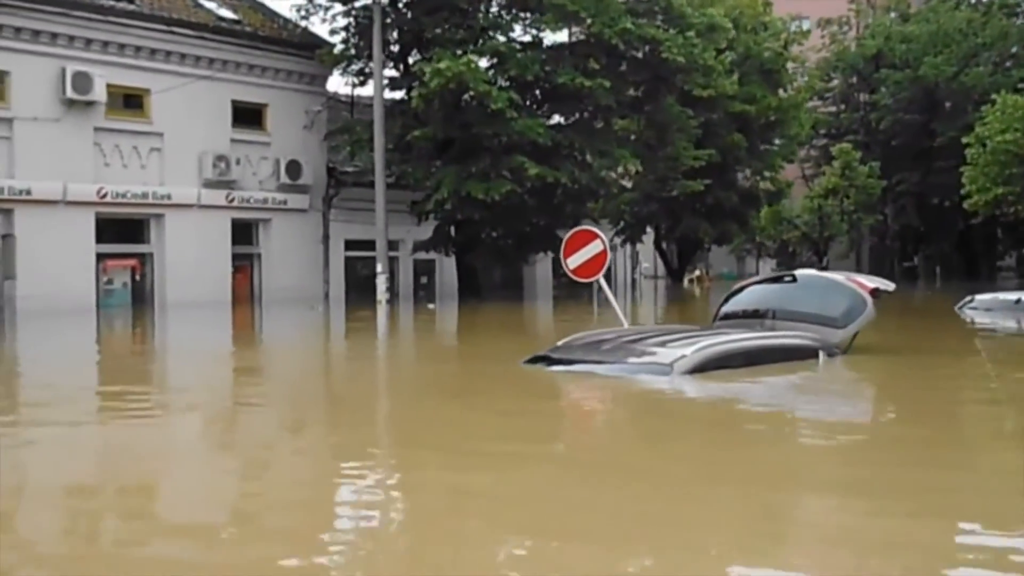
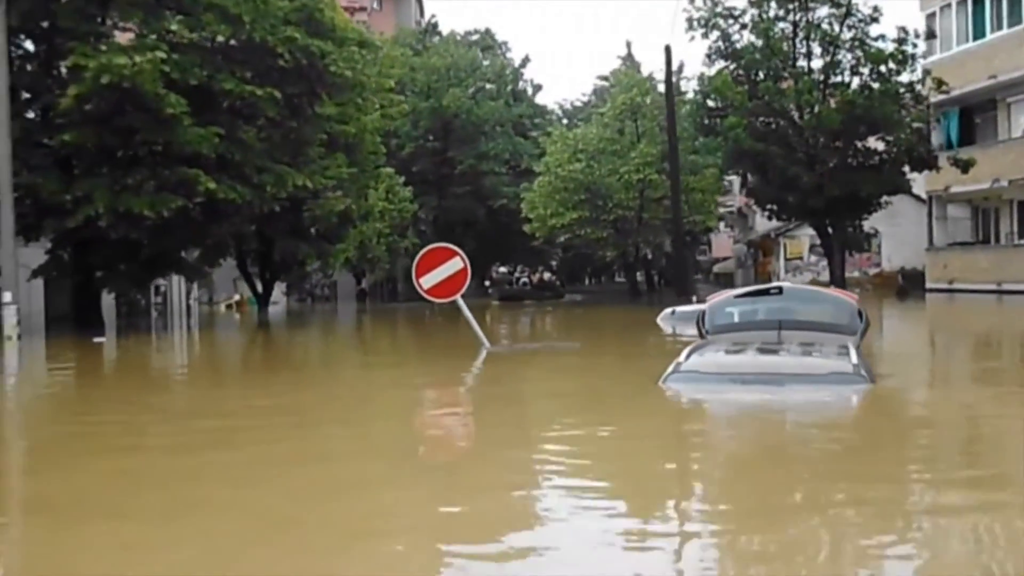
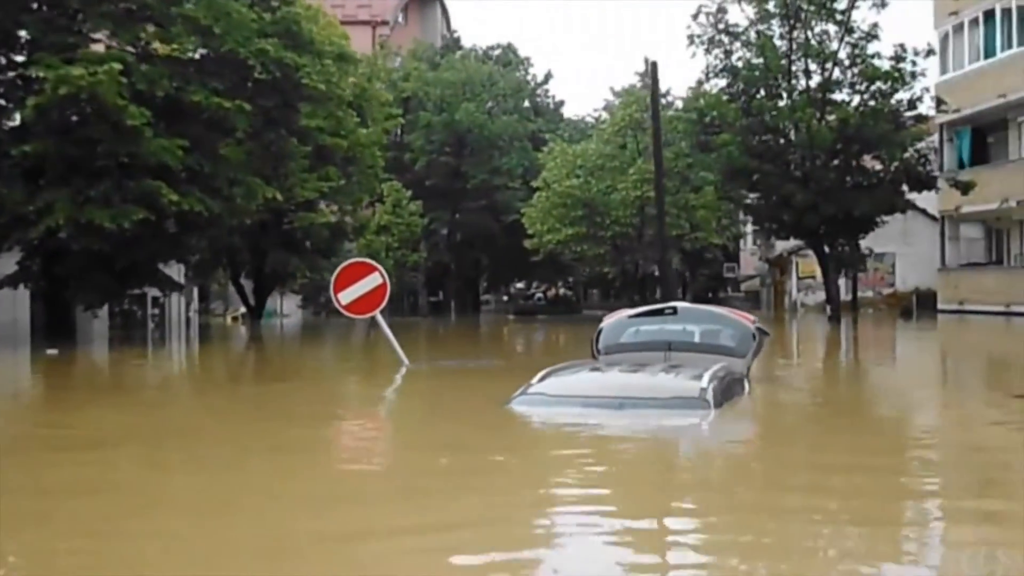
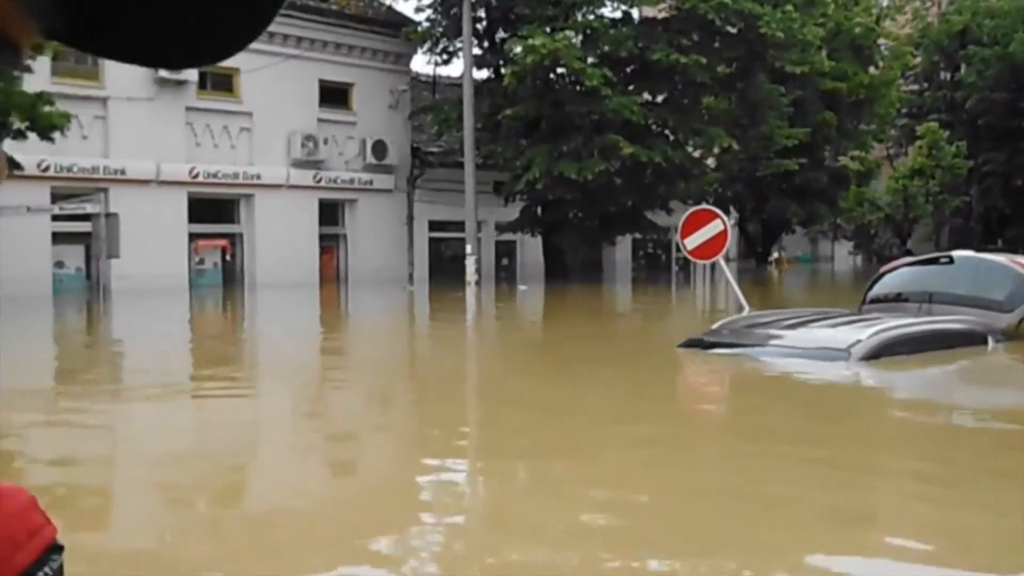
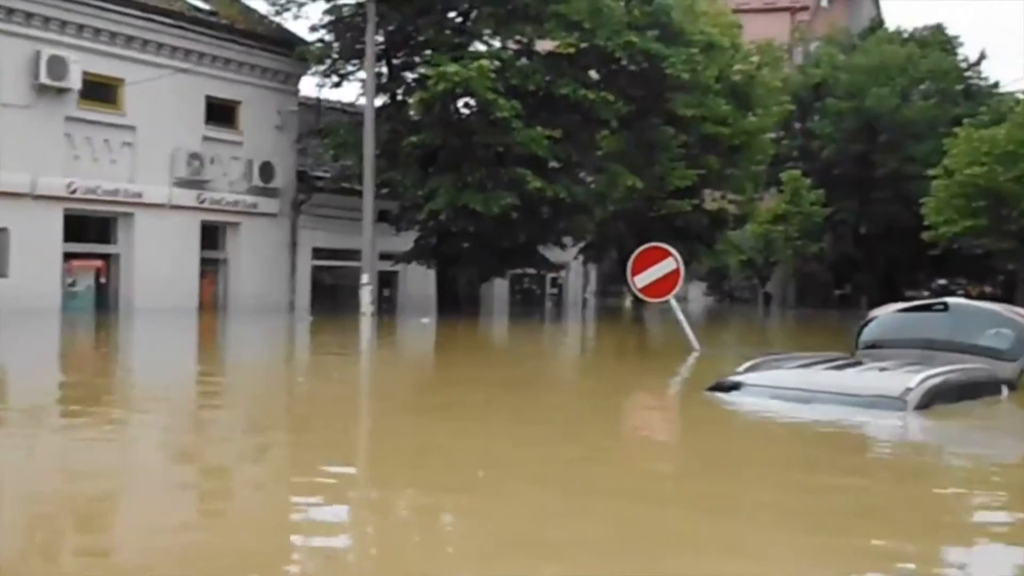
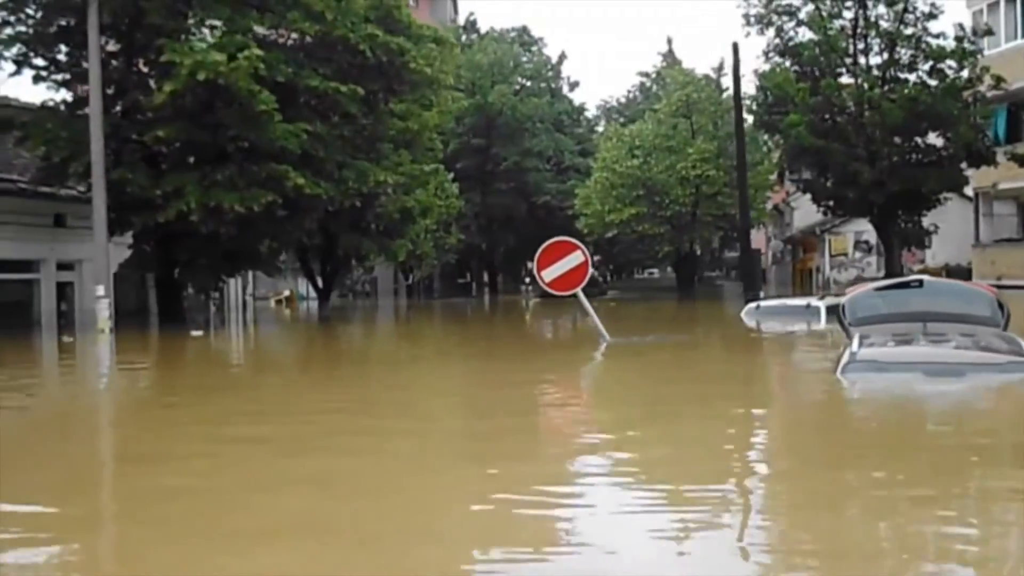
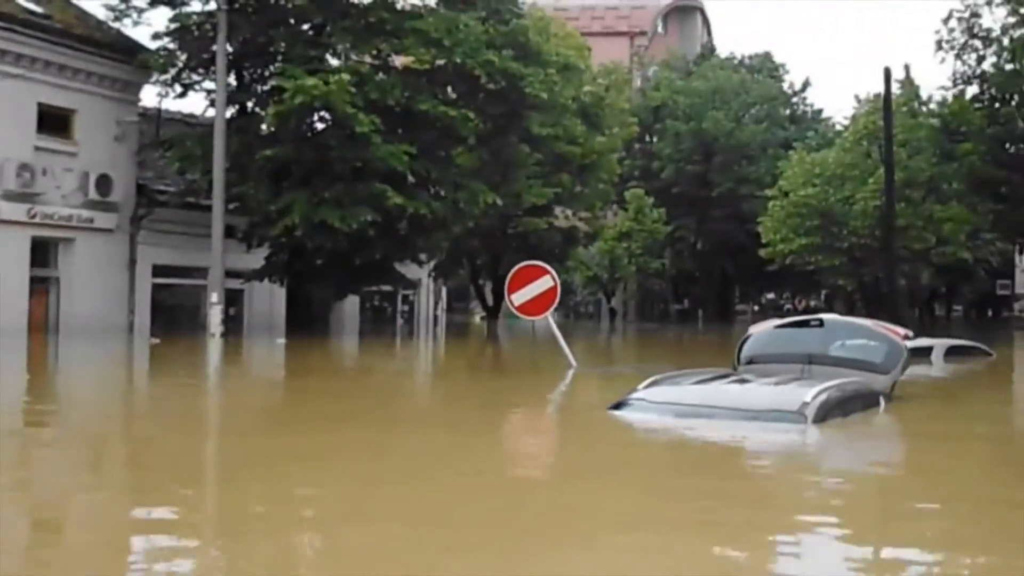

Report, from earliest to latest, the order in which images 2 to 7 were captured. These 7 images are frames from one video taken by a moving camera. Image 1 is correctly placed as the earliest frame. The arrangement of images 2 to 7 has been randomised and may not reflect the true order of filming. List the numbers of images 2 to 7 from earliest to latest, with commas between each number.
4, 5, 7, 3, 2, 6
